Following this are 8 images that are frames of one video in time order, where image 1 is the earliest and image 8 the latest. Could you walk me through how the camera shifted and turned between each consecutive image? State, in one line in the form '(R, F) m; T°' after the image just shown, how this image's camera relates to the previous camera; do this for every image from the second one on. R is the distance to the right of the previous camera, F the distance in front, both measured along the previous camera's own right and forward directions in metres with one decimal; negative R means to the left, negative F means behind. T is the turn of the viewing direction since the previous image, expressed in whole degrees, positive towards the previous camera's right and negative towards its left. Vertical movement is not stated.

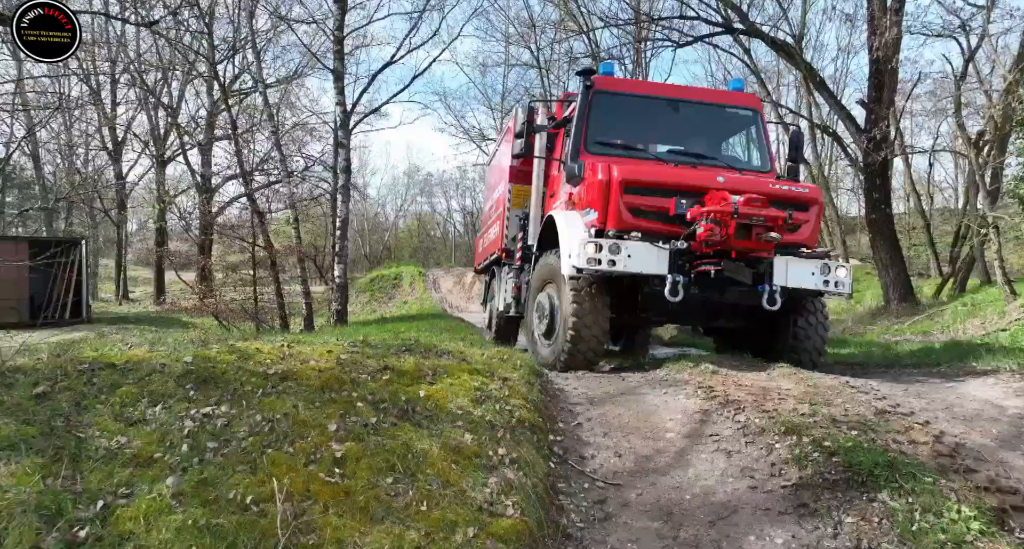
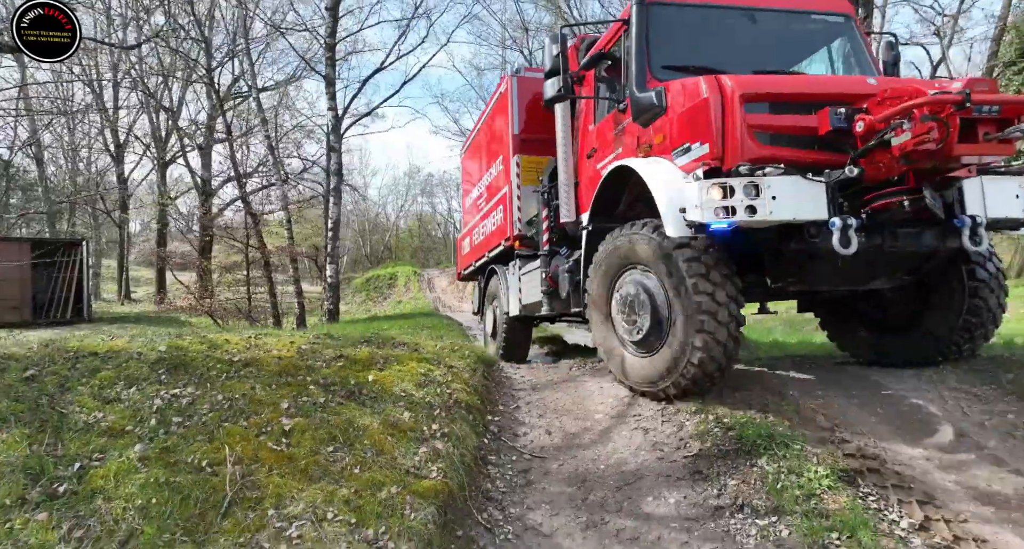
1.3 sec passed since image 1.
(+0.4, -0.4) m; 0°
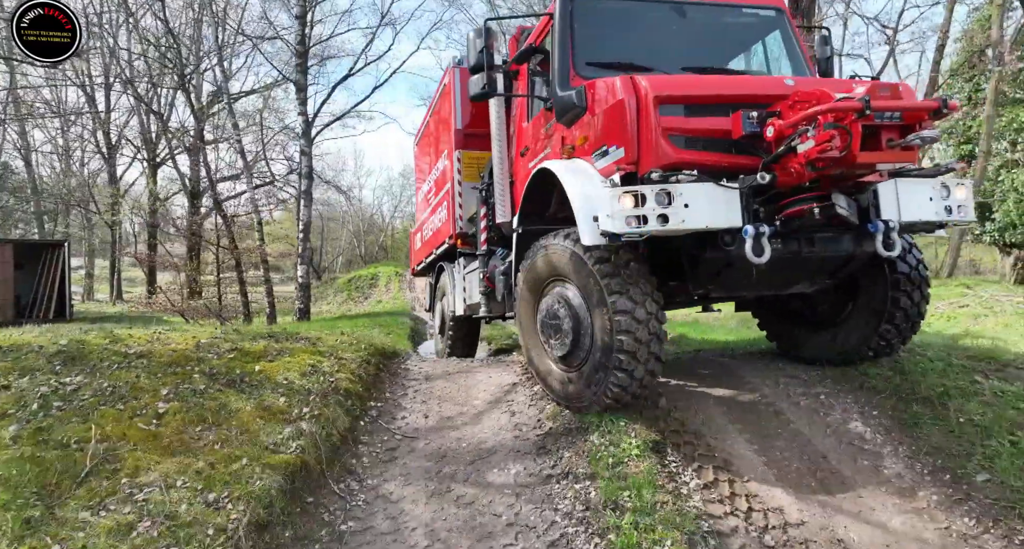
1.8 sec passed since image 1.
(+0.7, -0.4) m; +2°
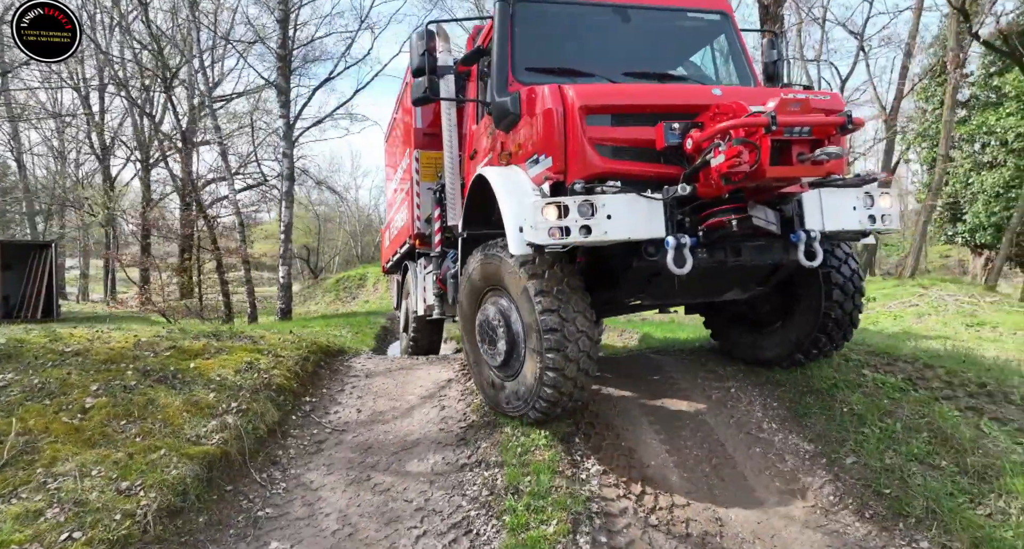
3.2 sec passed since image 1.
(+0.4, -0.2) m; +1°
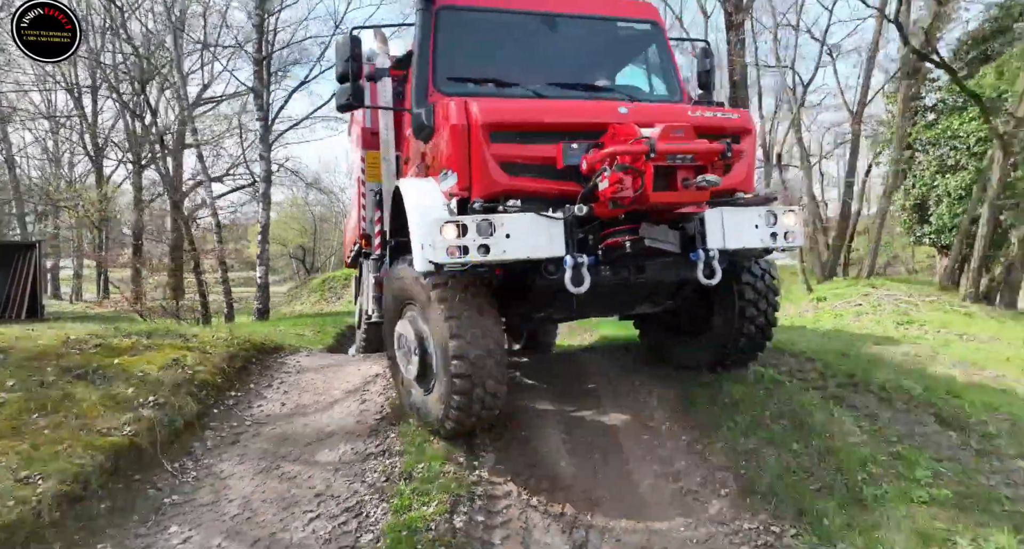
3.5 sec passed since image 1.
(+0.5, -0.2) m; +2°
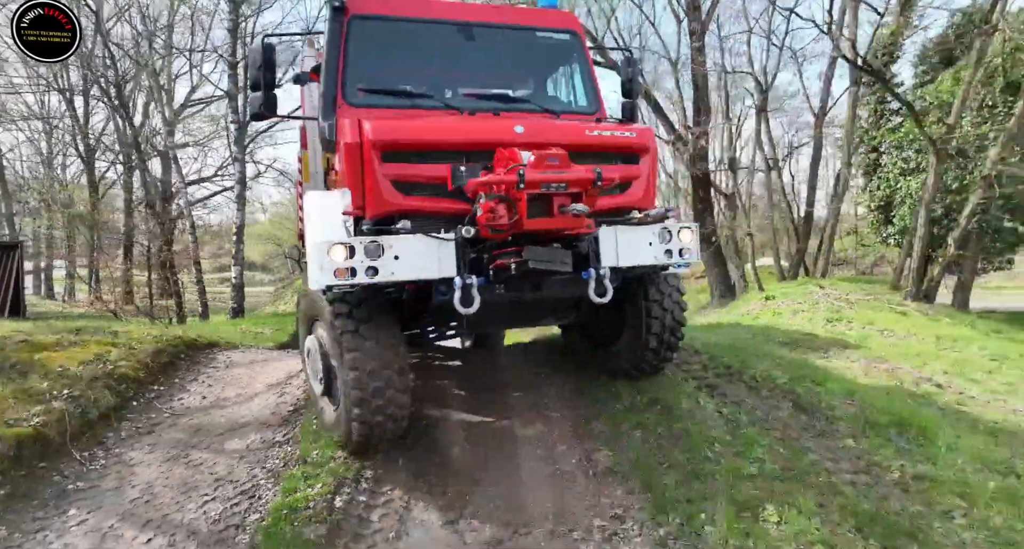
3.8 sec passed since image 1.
(+0.6, -0.2) m; +2°
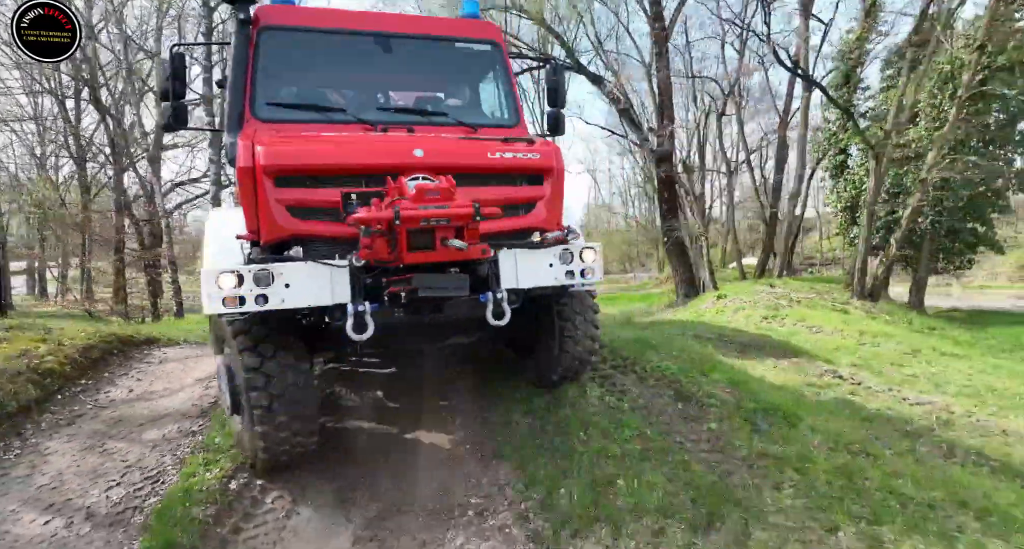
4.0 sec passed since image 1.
(+0.5, -0.2) m; +2°
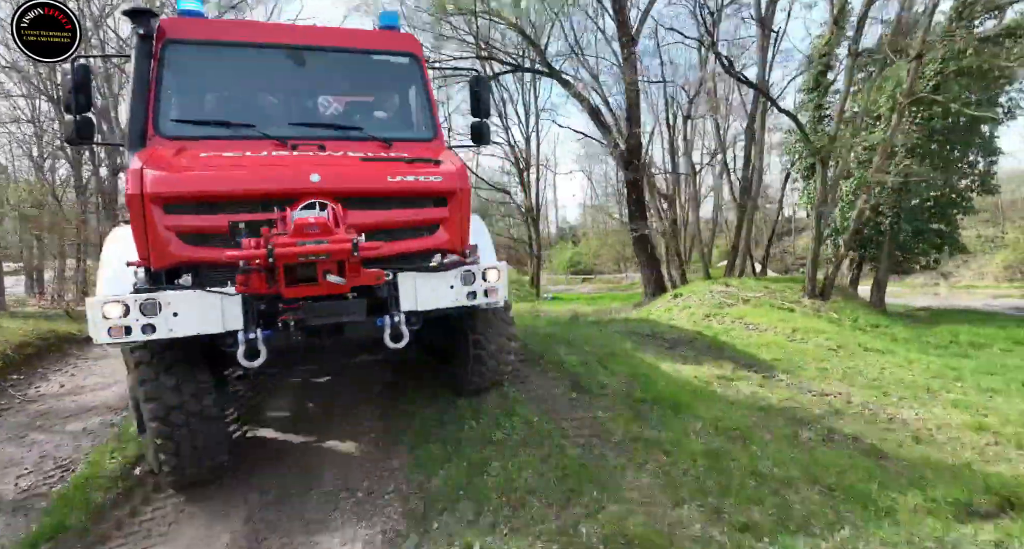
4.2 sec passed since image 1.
(+0.5, -0.2) m; +2°
